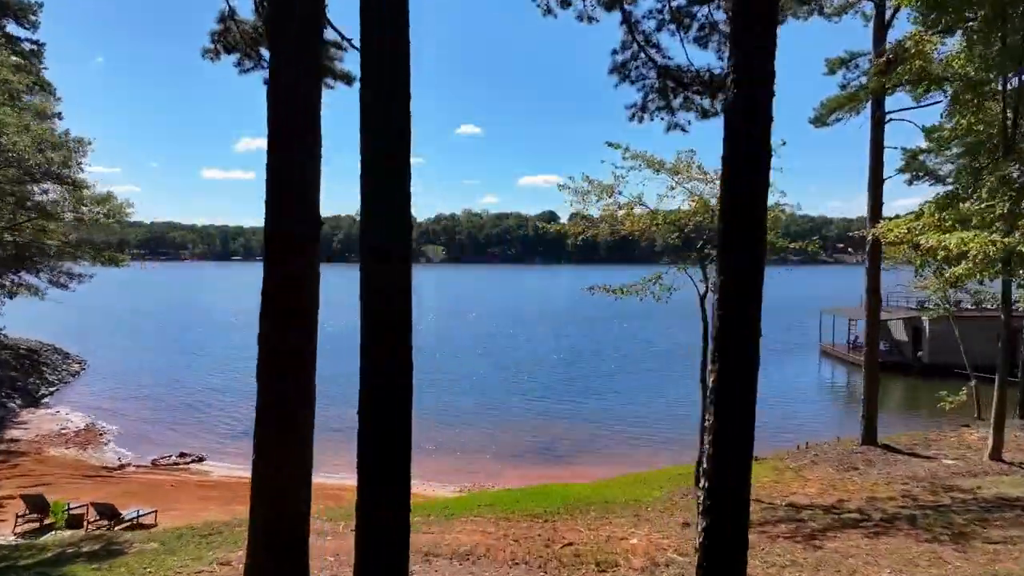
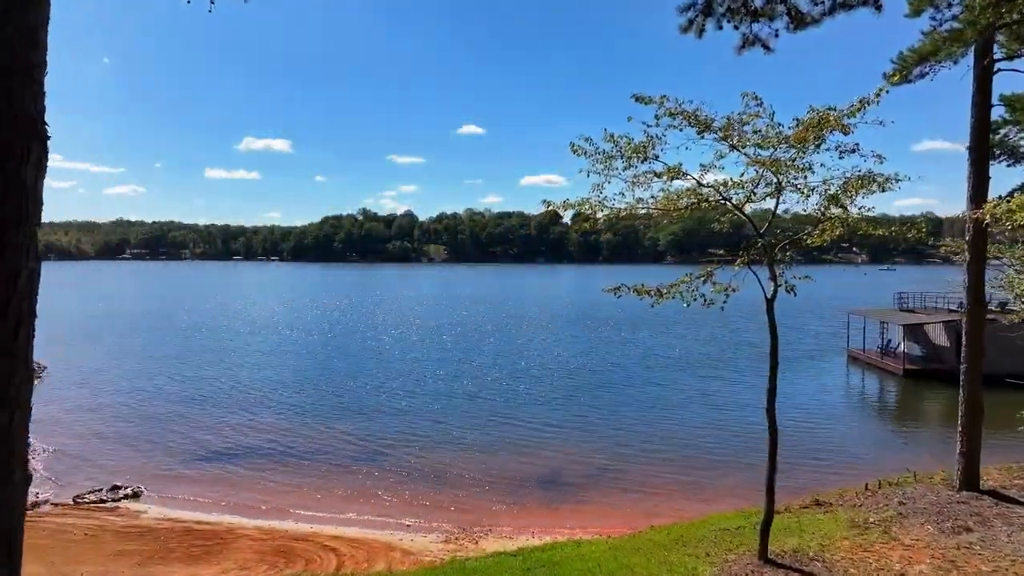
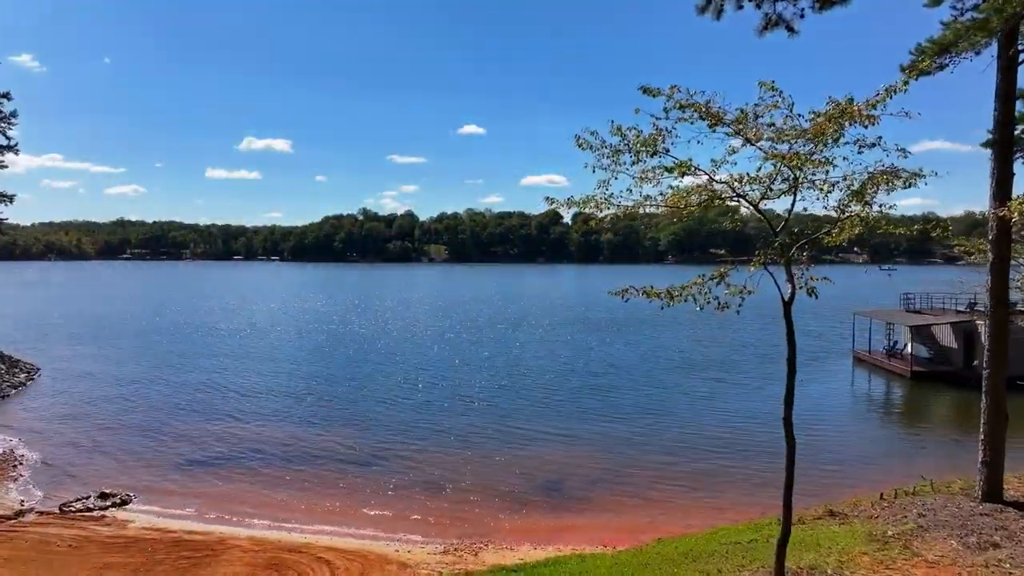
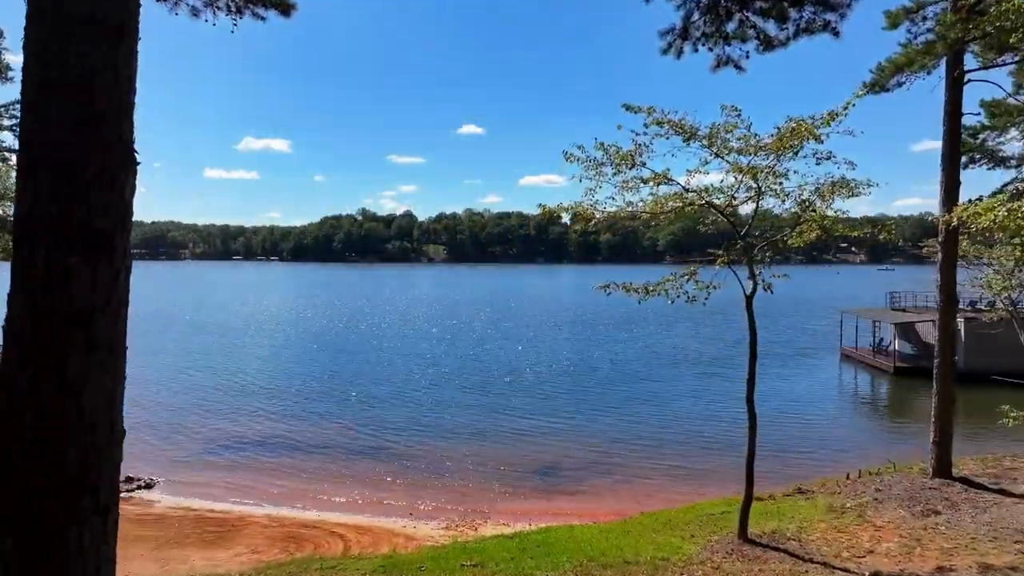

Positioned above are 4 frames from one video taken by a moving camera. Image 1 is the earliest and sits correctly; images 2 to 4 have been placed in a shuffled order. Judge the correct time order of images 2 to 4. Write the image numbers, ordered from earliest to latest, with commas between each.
4, 2, 3
